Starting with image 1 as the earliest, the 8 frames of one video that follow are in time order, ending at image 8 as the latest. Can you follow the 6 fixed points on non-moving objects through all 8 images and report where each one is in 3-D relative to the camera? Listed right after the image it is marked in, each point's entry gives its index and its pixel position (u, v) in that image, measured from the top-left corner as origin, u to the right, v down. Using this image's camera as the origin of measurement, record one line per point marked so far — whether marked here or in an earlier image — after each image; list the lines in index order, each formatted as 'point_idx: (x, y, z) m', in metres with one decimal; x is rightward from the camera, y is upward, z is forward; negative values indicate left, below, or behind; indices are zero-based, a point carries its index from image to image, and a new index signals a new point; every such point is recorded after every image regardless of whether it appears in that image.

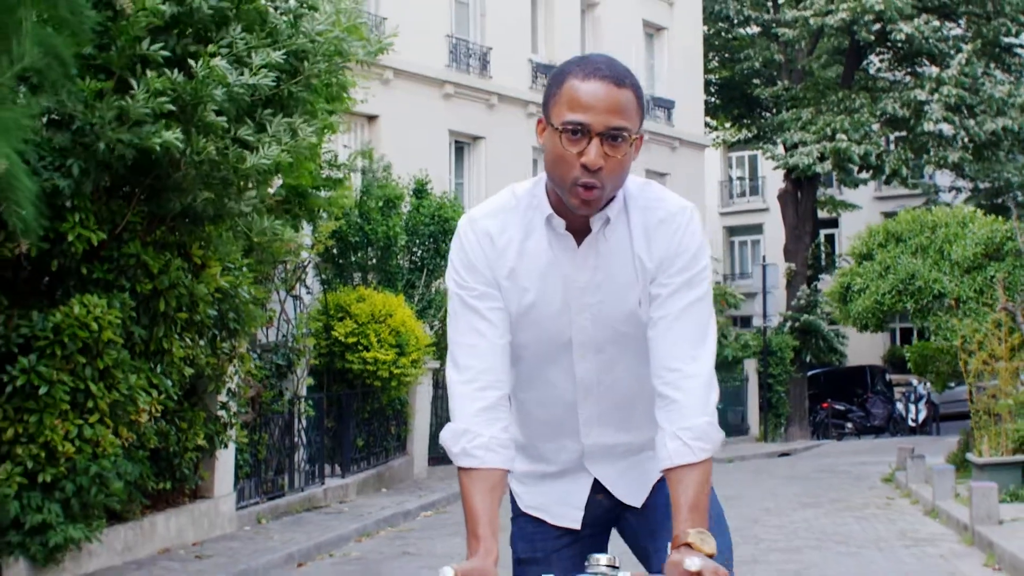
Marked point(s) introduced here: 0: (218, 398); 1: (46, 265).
0: (-2.8, -1.1, +13.5) m
1: (-3.5, +0.2, +10.6) m
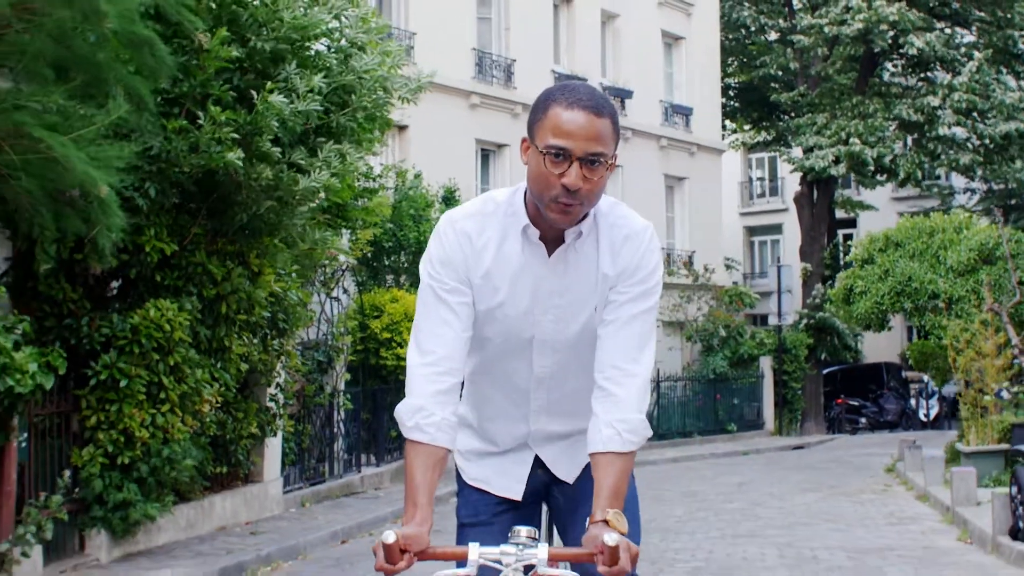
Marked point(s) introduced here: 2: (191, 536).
0: (-2.6, -1.1, +14.9) m
1: (-3.3, +0.1, +12.0) m
2: (-3.0, -2.3, +13.1) m
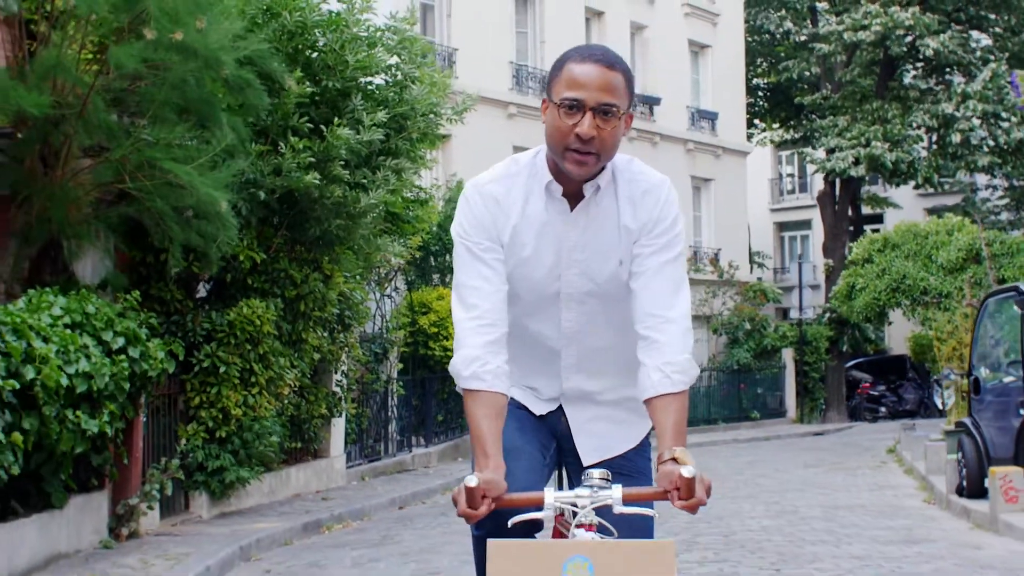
0: (-2.2, -1.1, +17.2) m
1: (-3.0, +0.1, +14.3) m
2: (-2.6, -2.3, +15.4) m
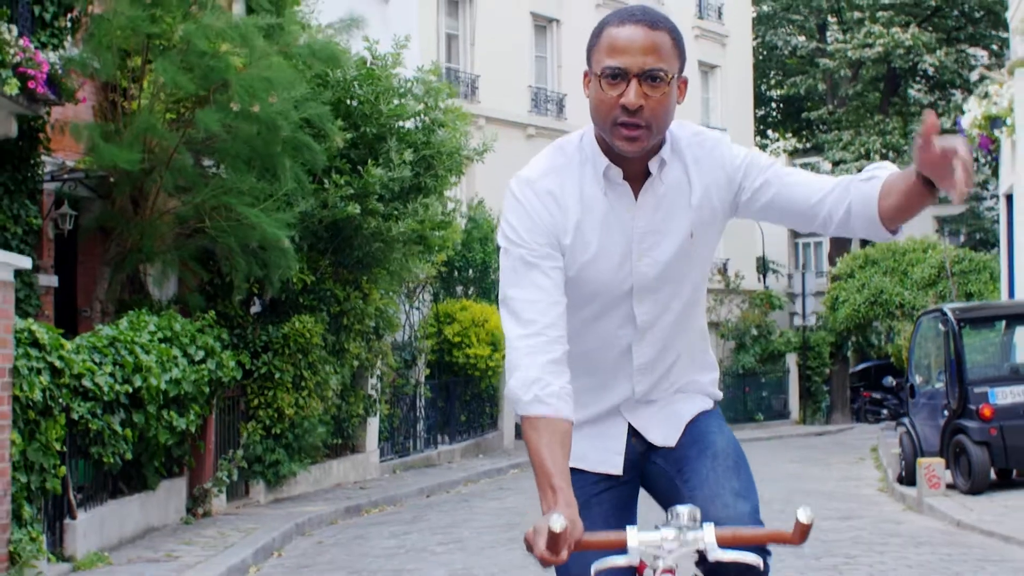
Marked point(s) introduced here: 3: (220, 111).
0: (-2.0, -1.3, +19.6) m
1: (-2.8, -0.1, +16.7) m
2: (-2.5, -2.5, +17.8) m
3: (-2.8, +1.7, +13.6) m
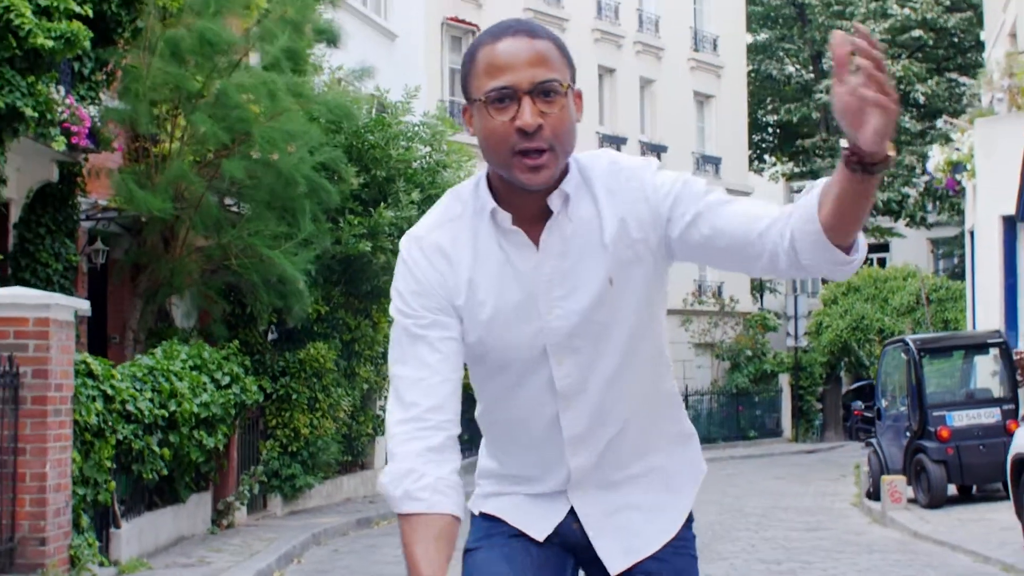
0: (-2.0, -1.7, +20.8) m
1: (-2.8, -0.5, +18.0) m
2: (-2.5, -2.9, +19.1) m
3: (-2.8, +1.4, +14.9) m
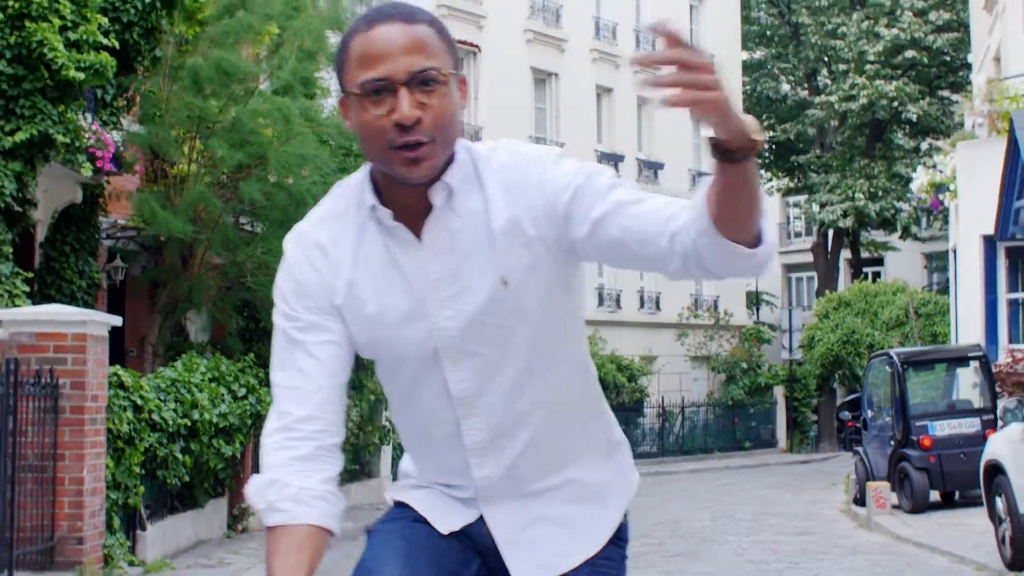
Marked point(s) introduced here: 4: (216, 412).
0: (-2.0, -1.9, +21.6) m
1: (-2.8, -0.7, +18.7) m
2: (-2.4, -3.1, +19.8) m
3: (-2.8, +1.2, +15.7) m
4: (-3.0, -1.3, +14.2) m
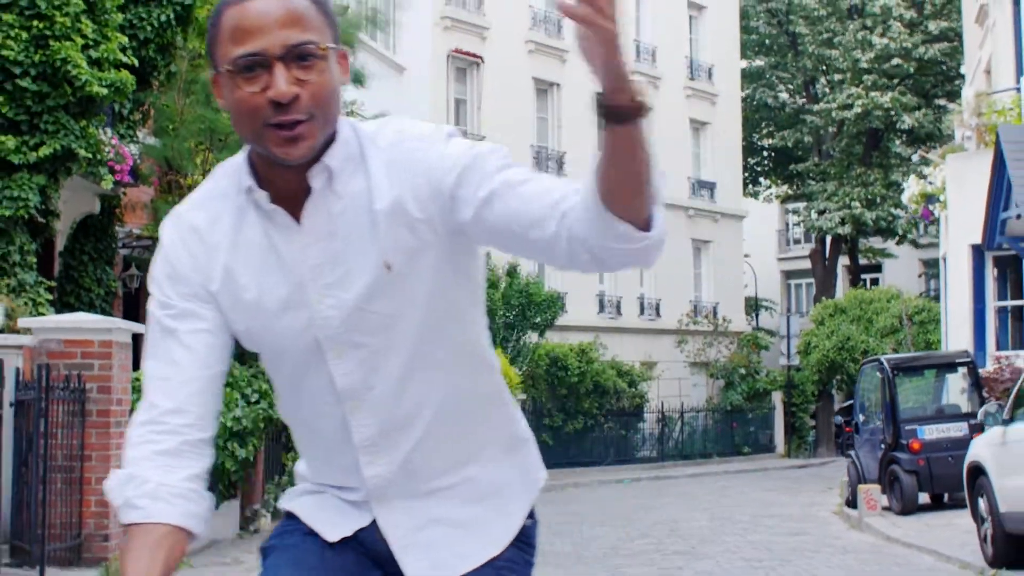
0: (-1.9, -2.0, +22.1) m
1: (-2.8, -0.8, +19.2) m
2: (-2.4, -3.2, +20.3) m
3: (-2.8, +1.1, +16.2) m
4: (-3.0, -1.3, +14.8) m
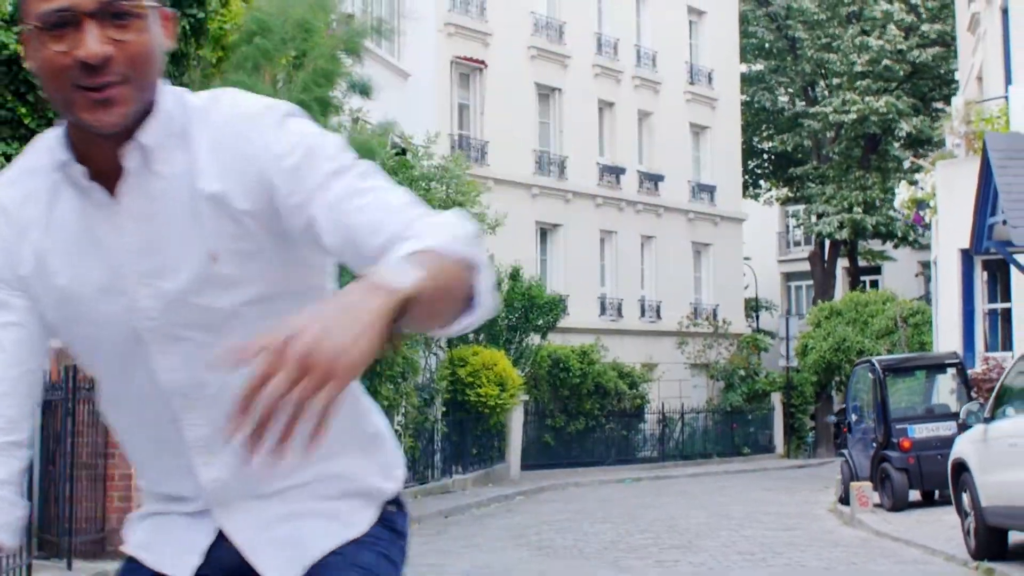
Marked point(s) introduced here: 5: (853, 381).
0: (-1.9, -2.1, +22.6) m
1: (-2.7, -0.8, +19.7) m
2: (-2.4, -3.3, +20.8) m
3: (-2.7, +1.1, +16.8) m
4: (-2.9, -1.4, +15.3) m
5: (+4.4, -1.2, +17.9) m
